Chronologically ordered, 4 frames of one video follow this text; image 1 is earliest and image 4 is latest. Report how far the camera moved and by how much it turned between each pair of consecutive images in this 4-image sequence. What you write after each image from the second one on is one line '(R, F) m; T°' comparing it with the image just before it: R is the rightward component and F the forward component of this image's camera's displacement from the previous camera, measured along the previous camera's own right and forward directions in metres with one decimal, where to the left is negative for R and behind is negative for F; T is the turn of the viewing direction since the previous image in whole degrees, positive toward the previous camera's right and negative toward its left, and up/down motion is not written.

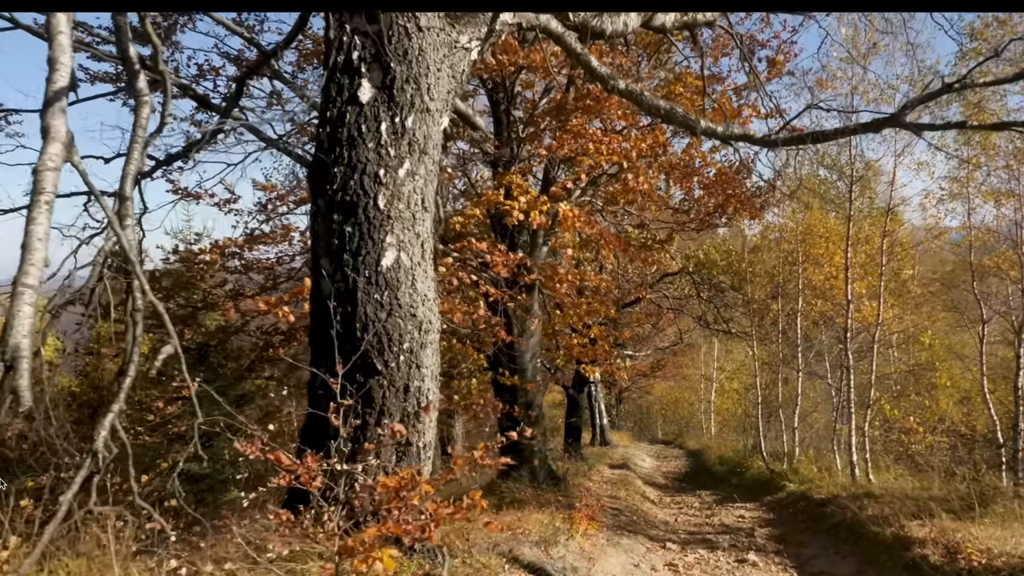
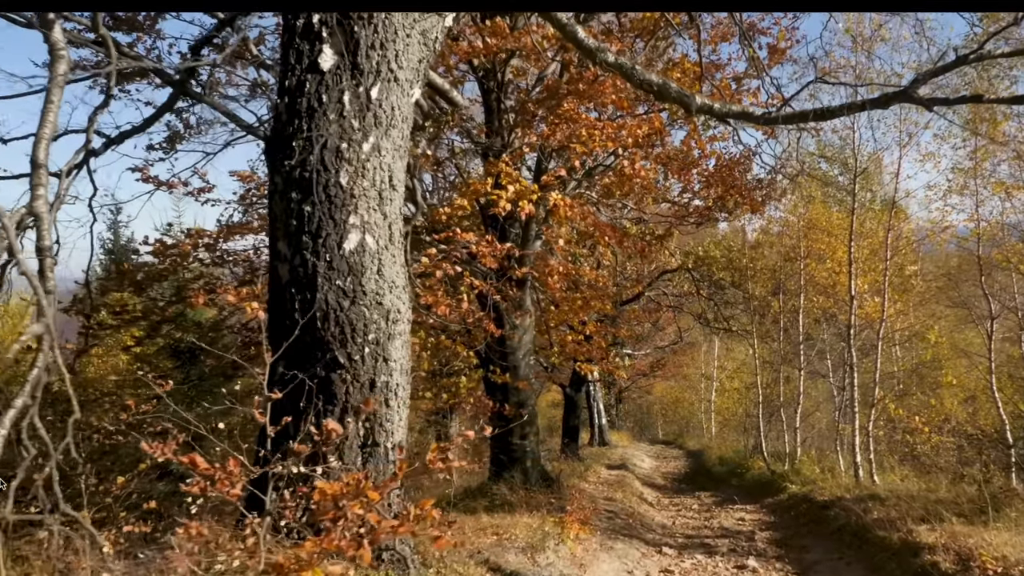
(+0.2, +0.4) m; 0°
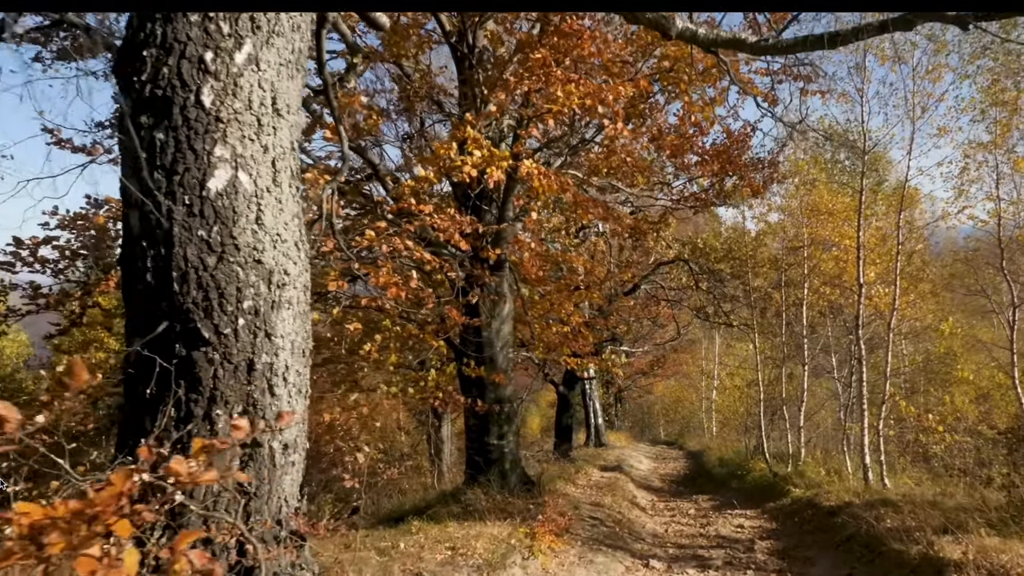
(+0.4, +0.9) m; 0°
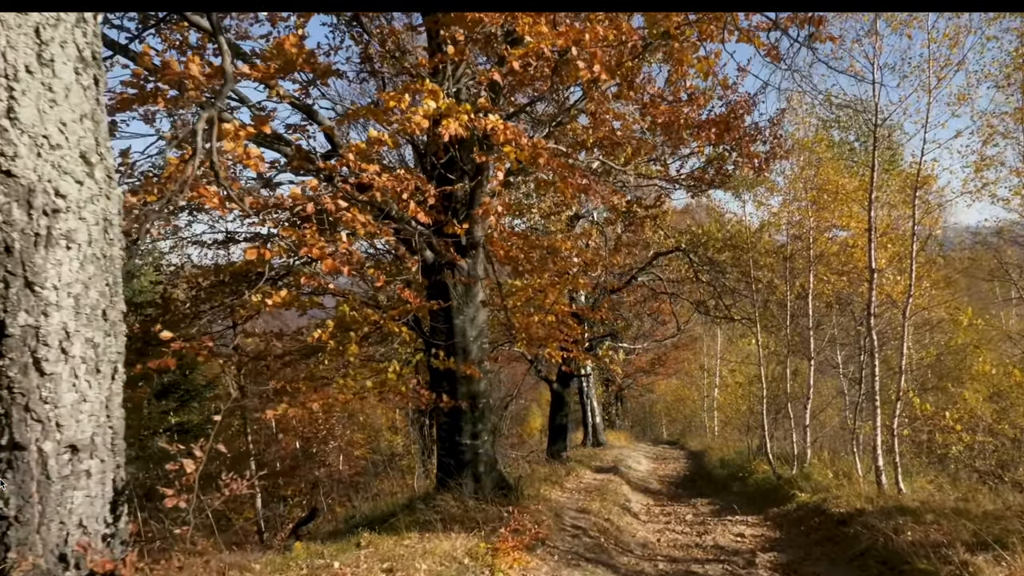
(+0.4, +1.0) m; 0°
